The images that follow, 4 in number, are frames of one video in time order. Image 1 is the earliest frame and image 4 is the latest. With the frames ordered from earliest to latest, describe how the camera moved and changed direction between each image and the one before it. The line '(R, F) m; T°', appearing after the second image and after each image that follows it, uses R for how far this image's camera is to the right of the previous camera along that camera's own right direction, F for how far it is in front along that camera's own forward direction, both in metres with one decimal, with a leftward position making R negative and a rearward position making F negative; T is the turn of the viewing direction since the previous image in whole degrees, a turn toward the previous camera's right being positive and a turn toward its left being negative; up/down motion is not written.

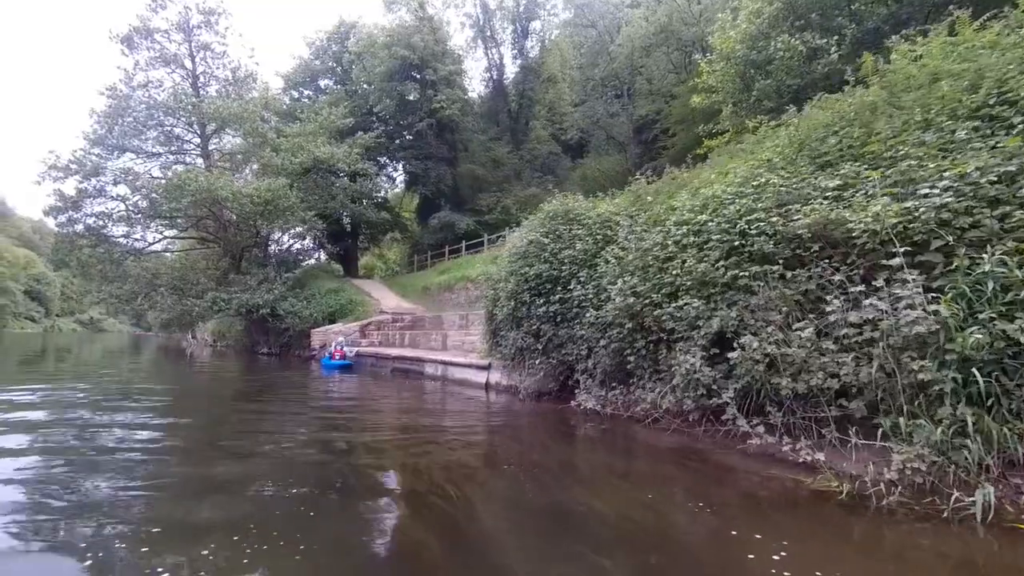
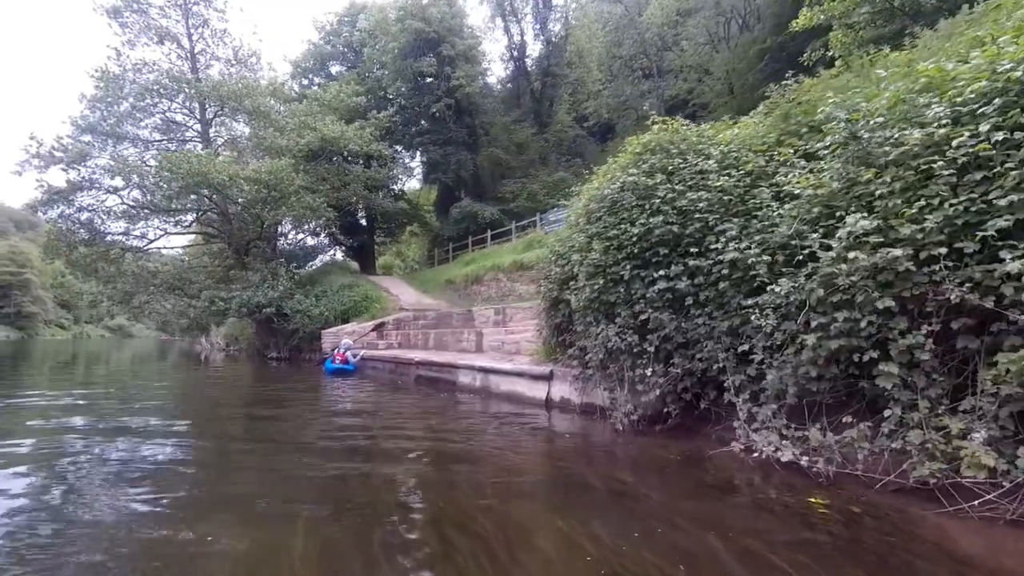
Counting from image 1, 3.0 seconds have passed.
(-0.9, +3.4) m; -2°
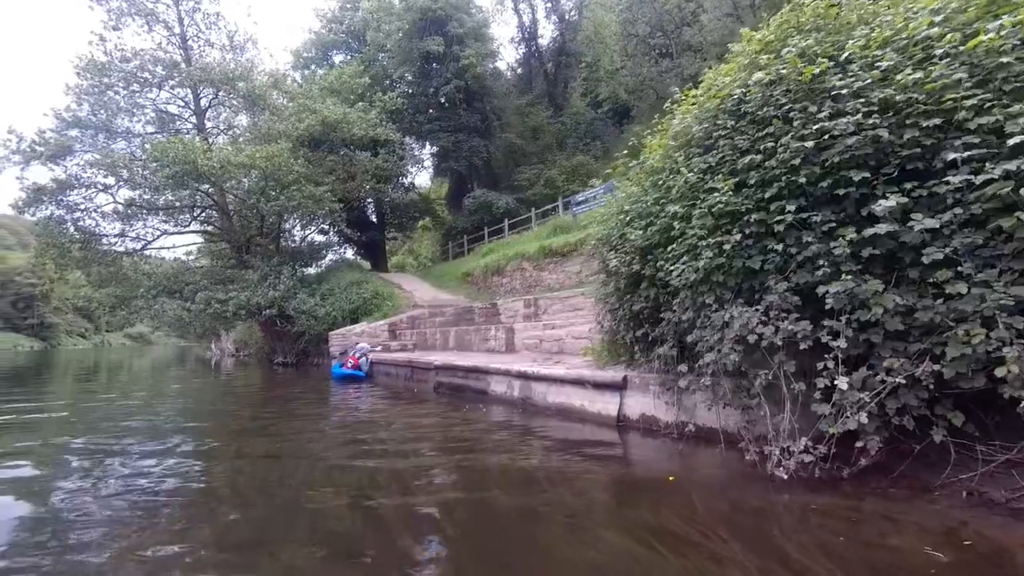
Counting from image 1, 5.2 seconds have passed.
(-0.5, +2.3) m; -2°
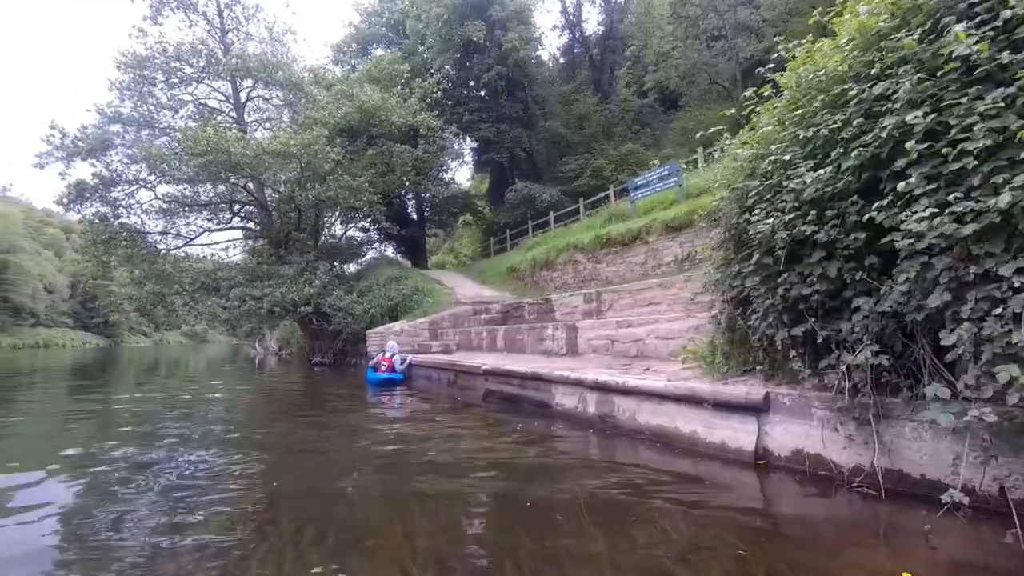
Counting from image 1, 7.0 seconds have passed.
(-0.4, +1.7) m; -4°
